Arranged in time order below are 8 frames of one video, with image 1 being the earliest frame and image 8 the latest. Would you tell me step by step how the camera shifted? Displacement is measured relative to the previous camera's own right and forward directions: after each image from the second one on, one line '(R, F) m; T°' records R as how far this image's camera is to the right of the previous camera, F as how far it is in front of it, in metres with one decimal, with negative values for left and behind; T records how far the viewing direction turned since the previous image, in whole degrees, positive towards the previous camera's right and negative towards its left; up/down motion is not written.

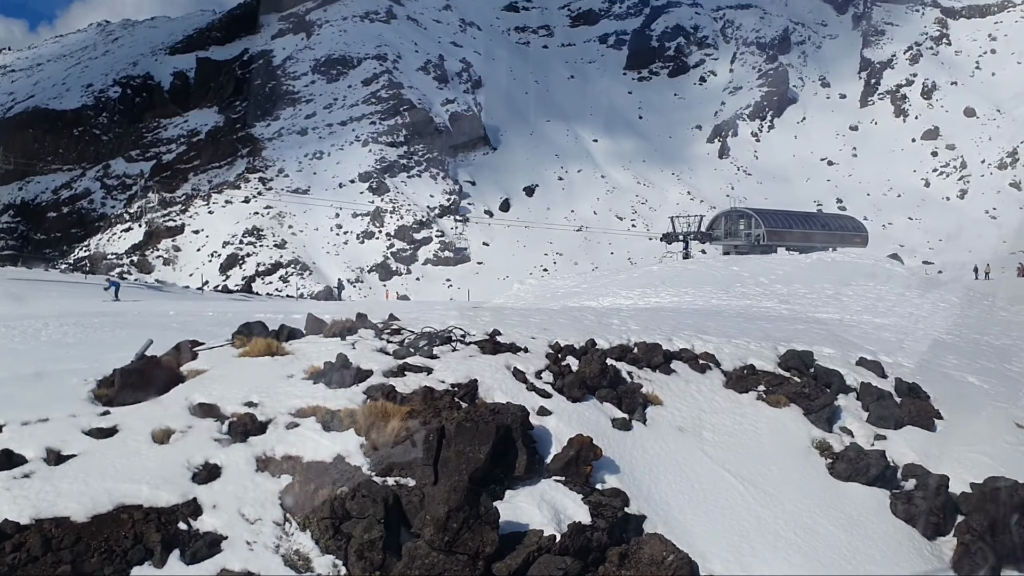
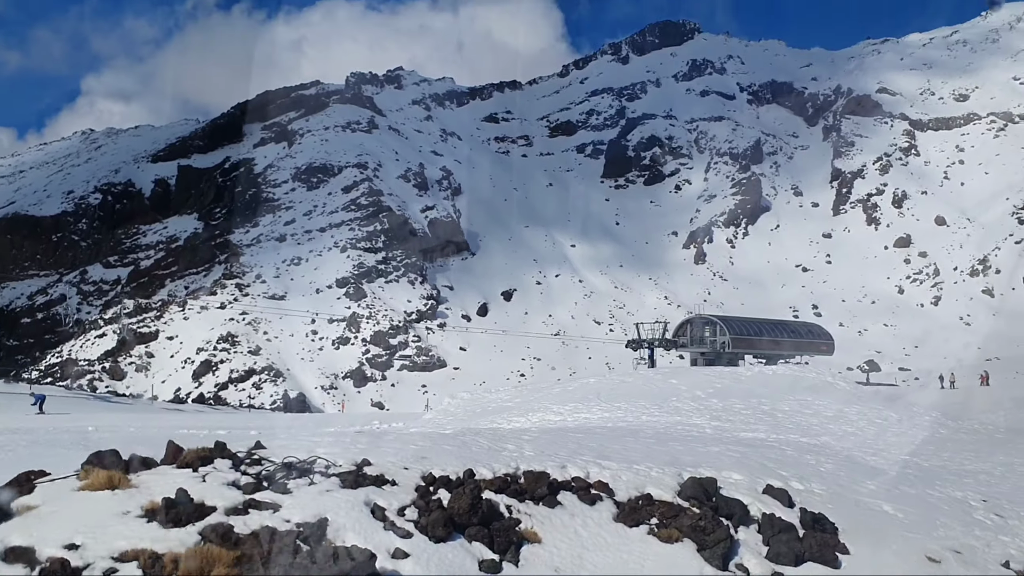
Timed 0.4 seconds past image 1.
(+1.0, +0.5) m; +1°
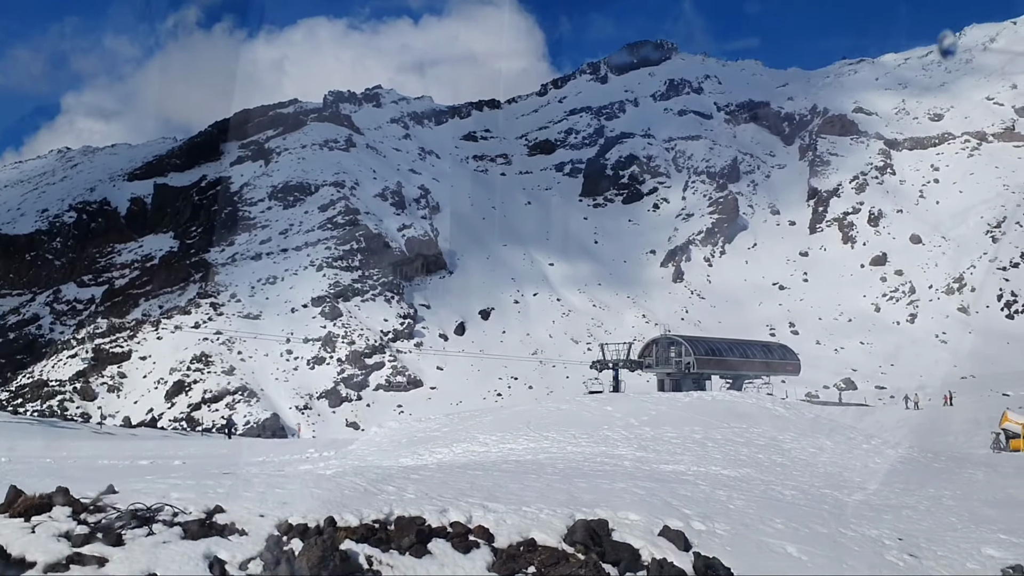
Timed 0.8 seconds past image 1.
(+1.0, +0.6) m; +1°
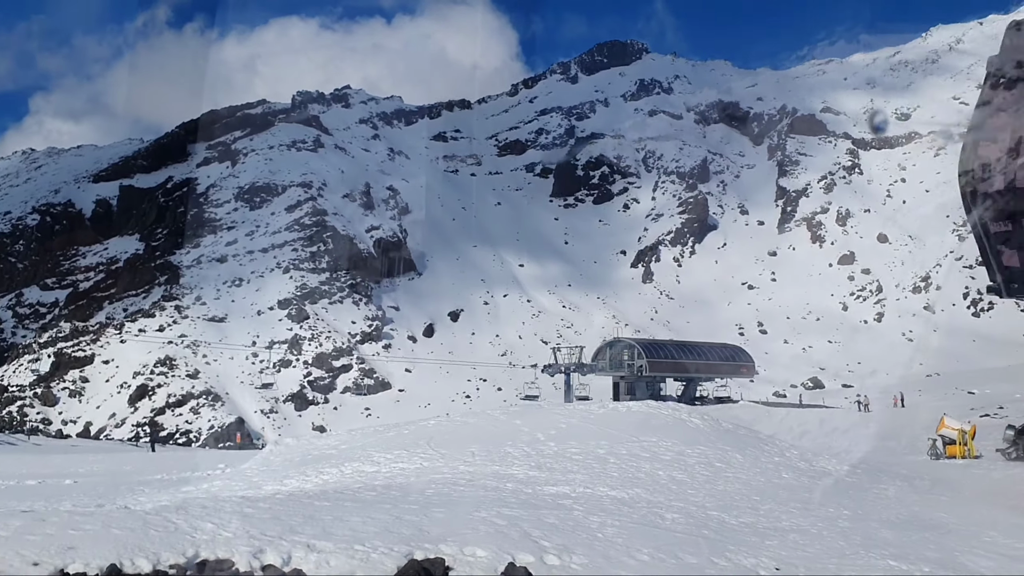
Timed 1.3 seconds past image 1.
(+1.3, +0.8) m; +1°
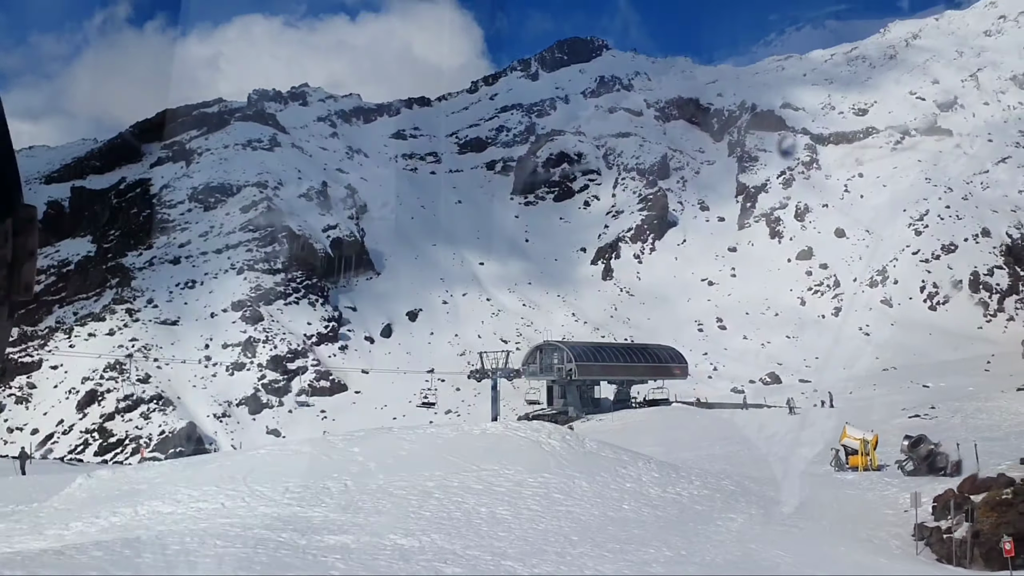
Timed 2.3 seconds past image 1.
(+2.3, +1.4) m; +2°
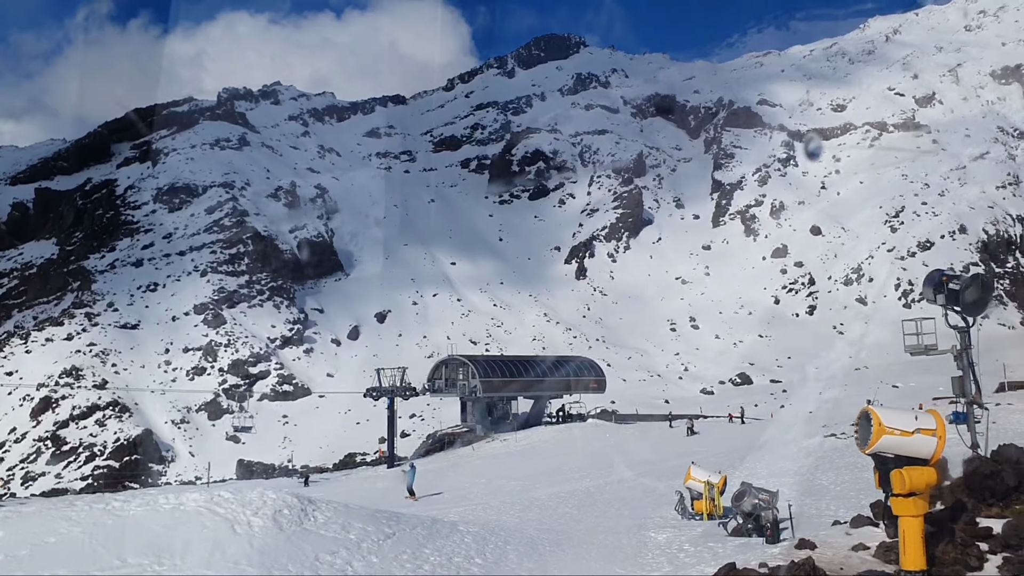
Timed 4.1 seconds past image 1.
(+4.5, +3.0) m; +1°
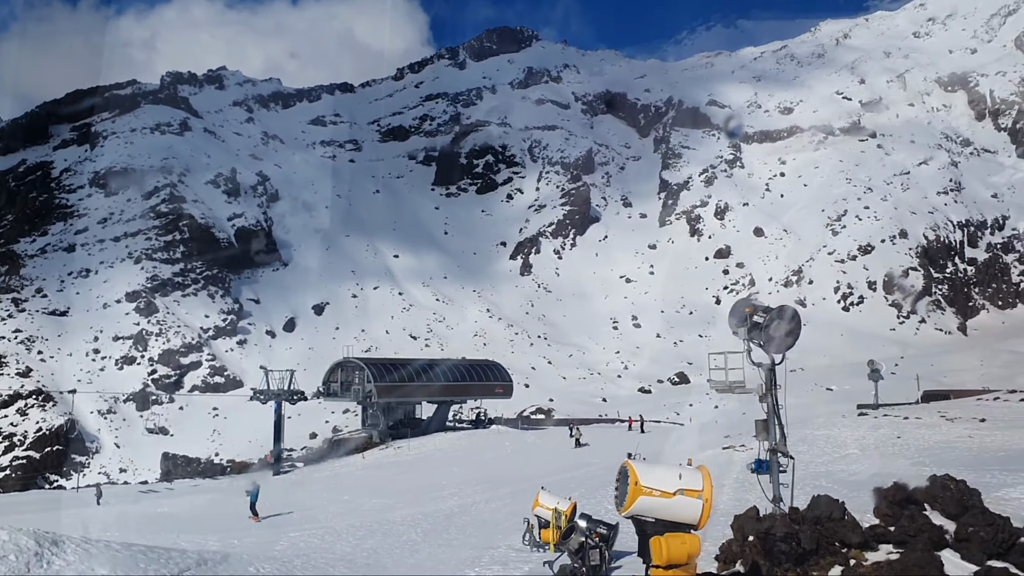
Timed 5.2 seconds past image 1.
(+2.6, +1.8) m; +3°
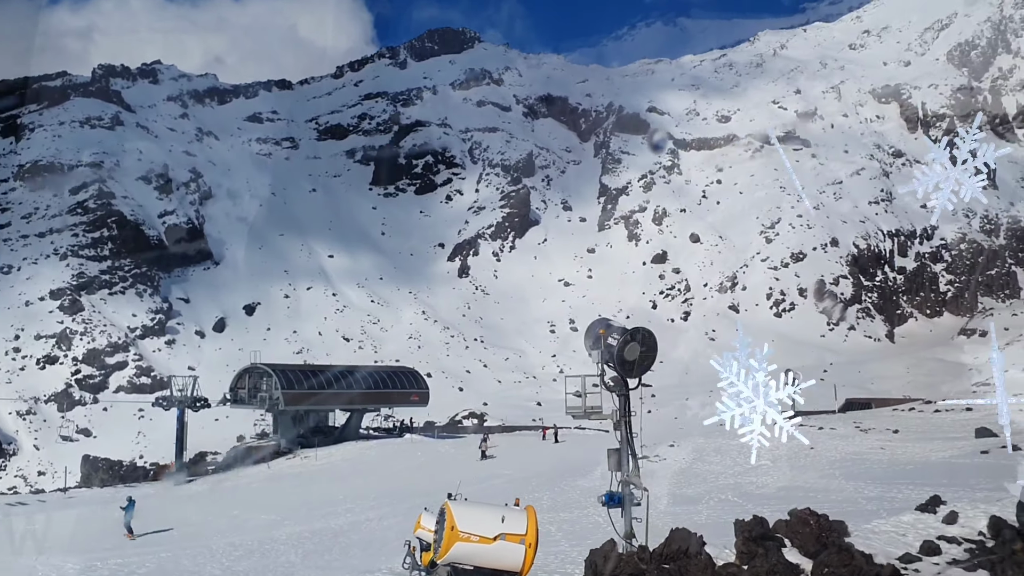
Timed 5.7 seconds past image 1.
(+1.3, +0.9) m; +3°
